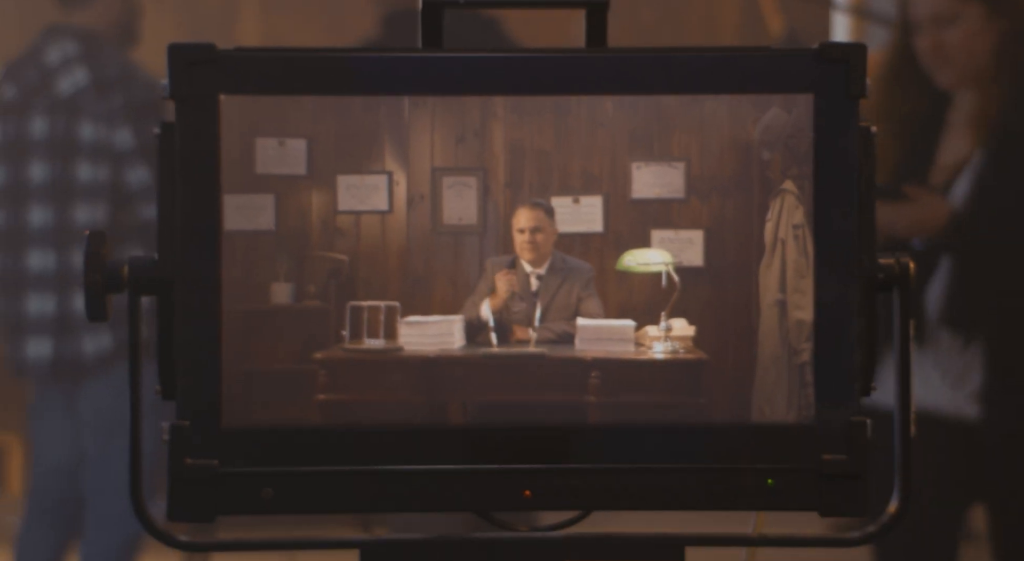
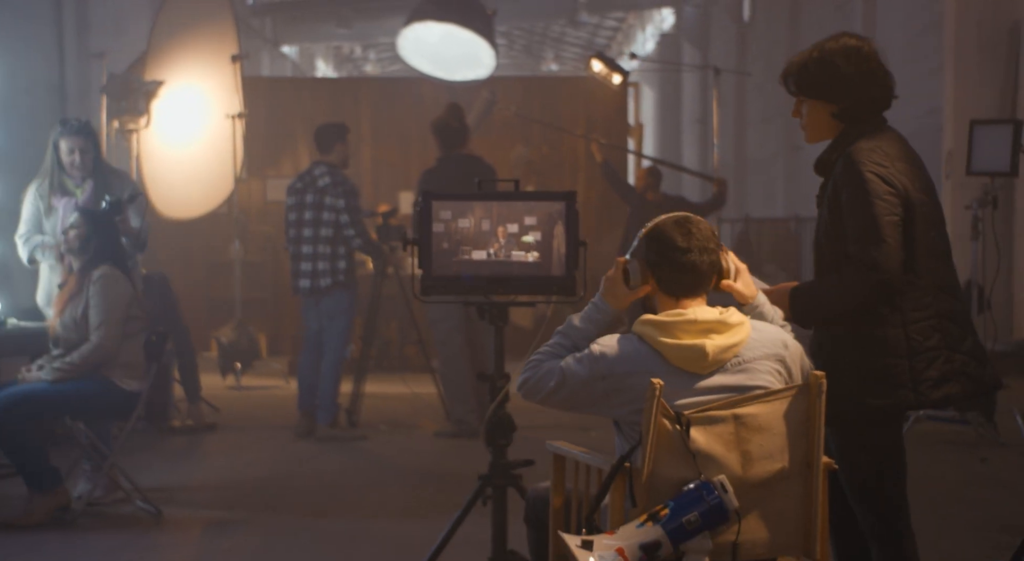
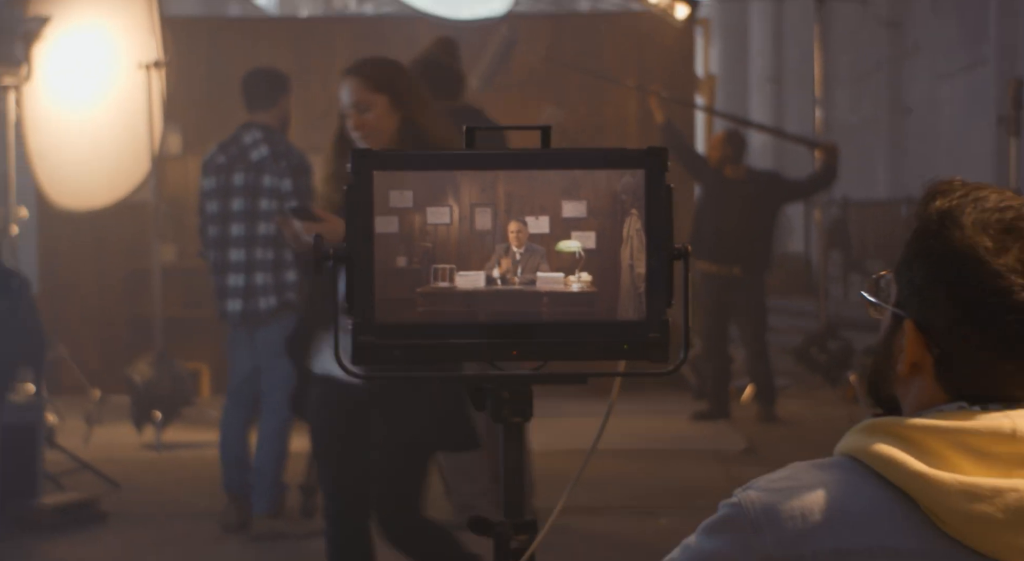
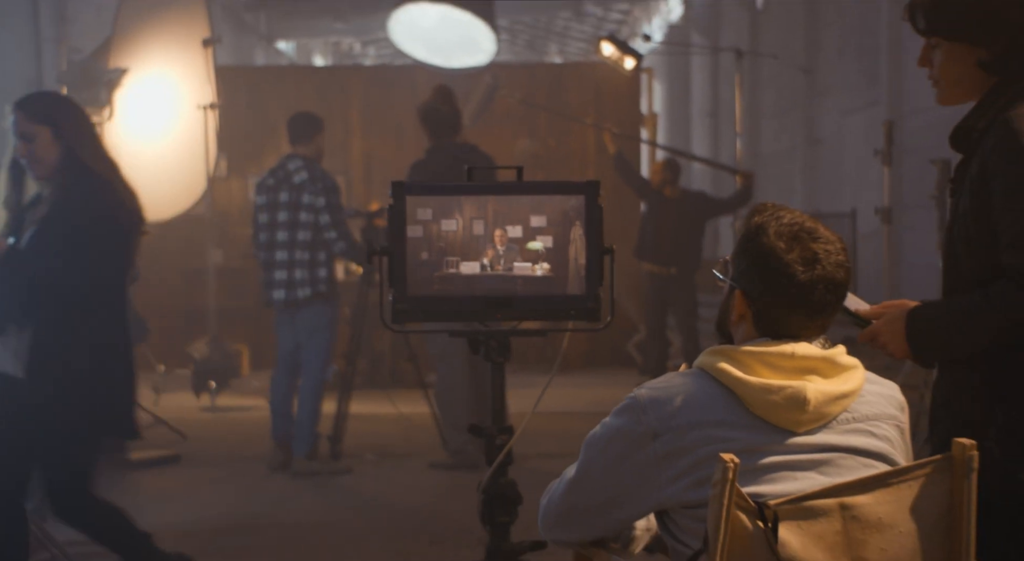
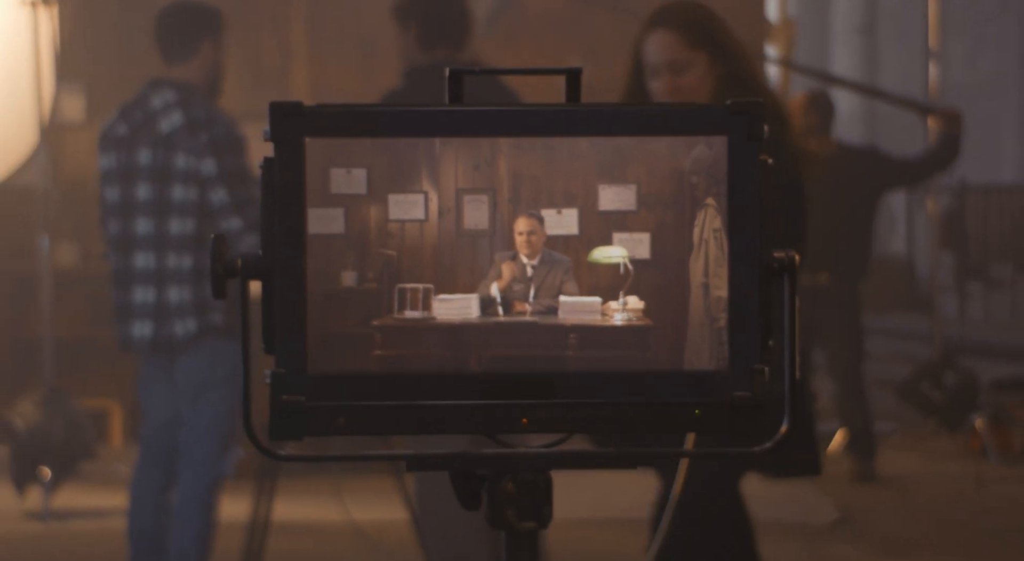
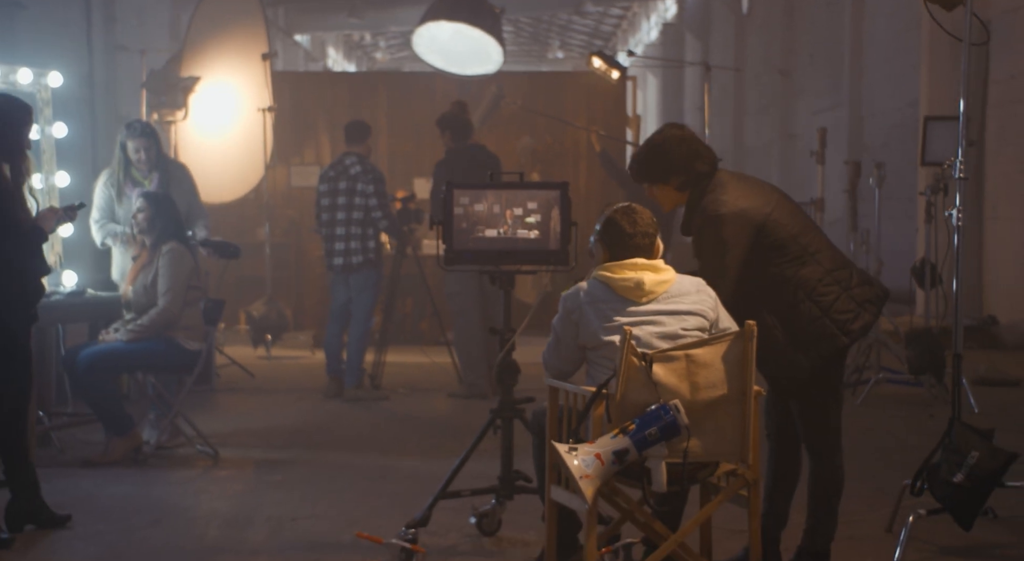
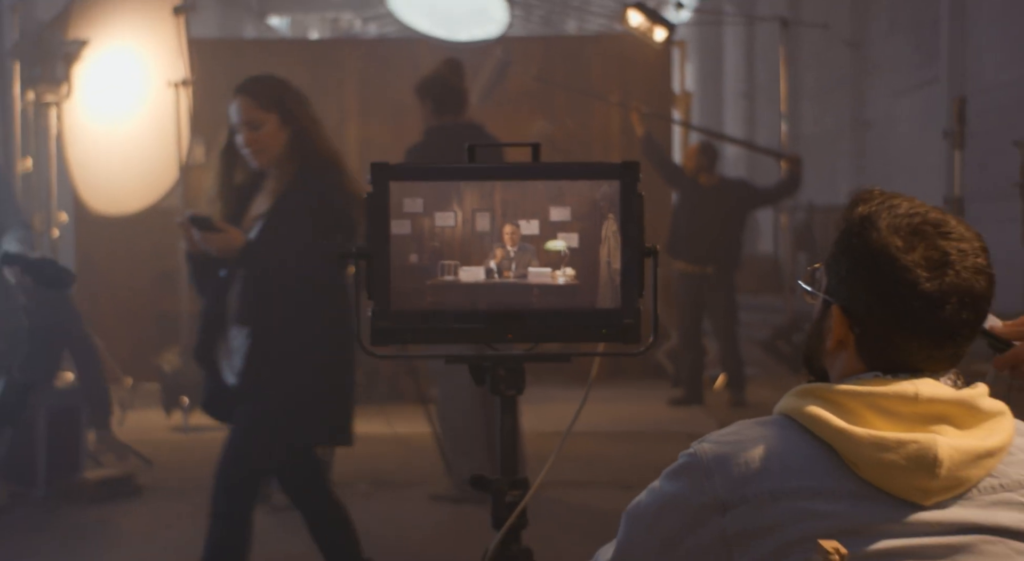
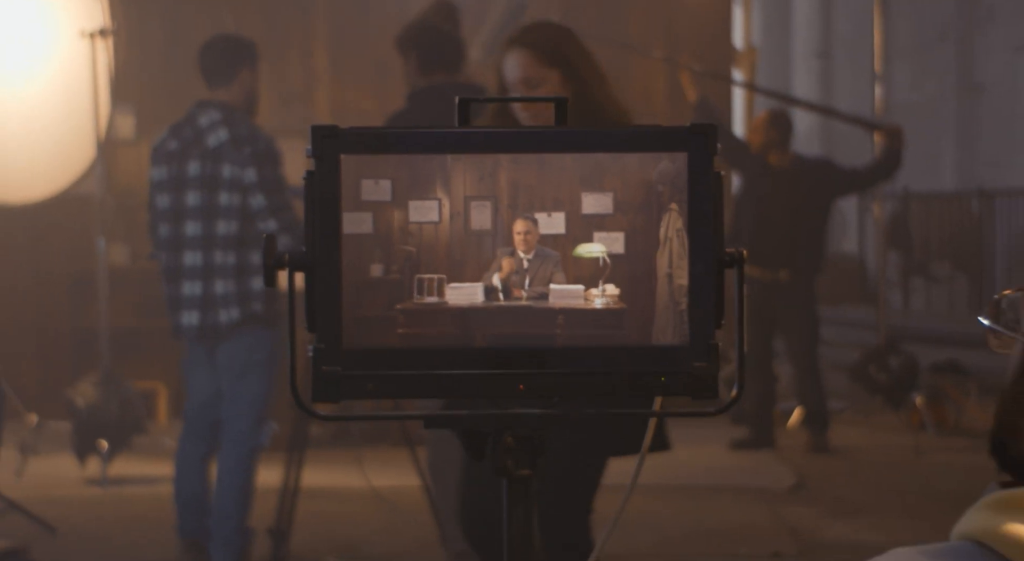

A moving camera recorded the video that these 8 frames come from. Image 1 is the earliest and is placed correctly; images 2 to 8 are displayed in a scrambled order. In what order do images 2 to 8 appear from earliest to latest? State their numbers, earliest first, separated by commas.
5, 8, 3, 7, 4, 2, 6
